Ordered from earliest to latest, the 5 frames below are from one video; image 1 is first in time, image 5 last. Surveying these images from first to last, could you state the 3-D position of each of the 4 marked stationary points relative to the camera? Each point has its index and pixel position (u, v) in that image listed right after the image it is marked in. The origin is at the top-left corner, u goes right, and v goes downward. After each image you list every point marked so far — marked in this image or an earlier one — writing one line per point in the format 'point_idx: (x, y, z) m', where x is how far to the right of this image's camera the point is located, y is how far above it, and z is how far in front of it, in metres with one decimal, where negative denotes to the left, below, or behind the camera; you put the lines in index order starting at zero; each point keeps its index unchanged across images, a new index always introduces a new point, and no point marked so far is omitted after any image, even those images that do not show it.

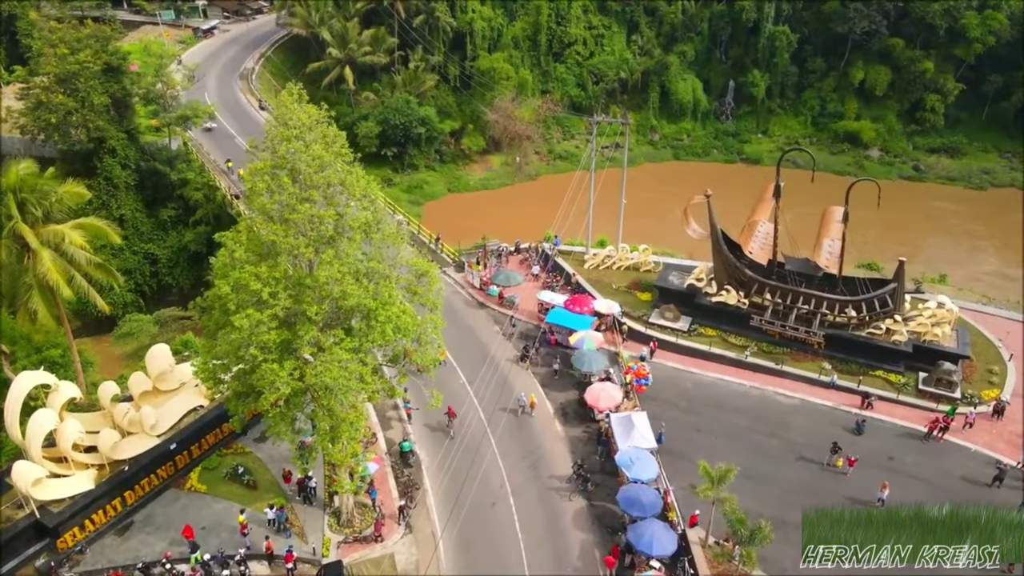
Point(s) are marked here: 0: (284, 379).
0: (-4.5, -1.8, +14.1) m
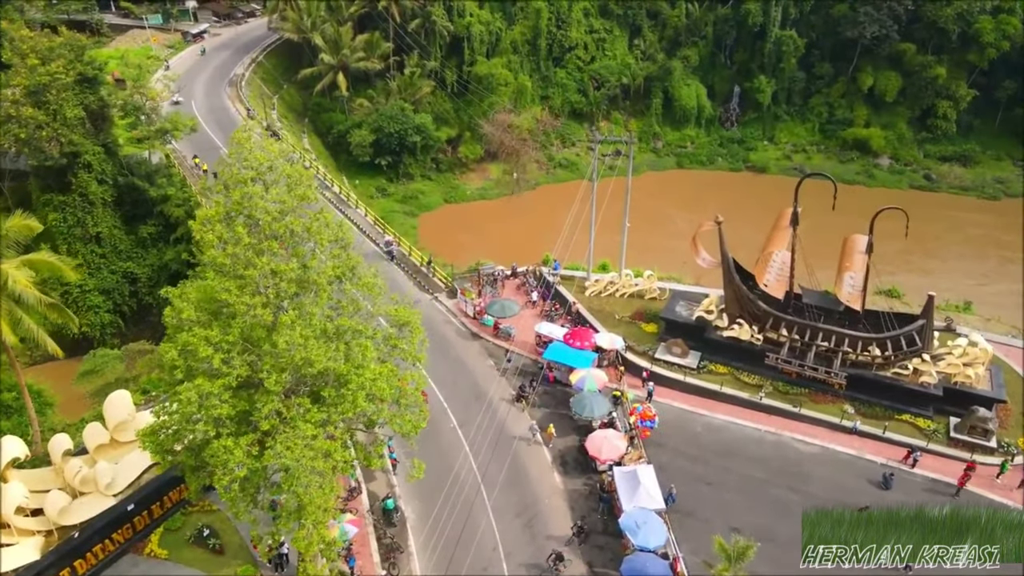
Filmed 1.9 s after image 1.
0: (-4.6, -2.9, +12.2) m
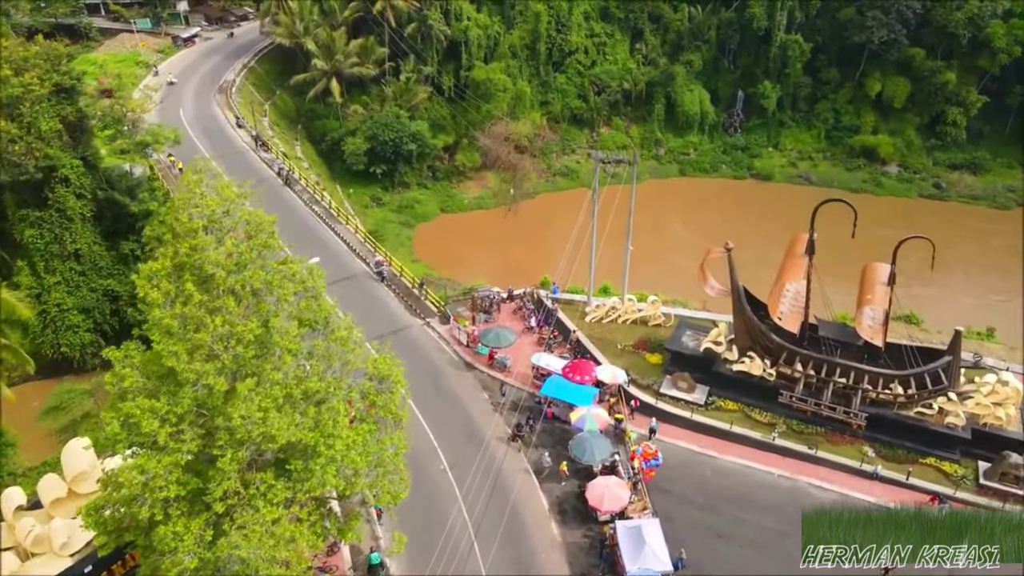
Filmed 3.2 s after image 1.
0: (-4.8, -3.9, +10.7) m
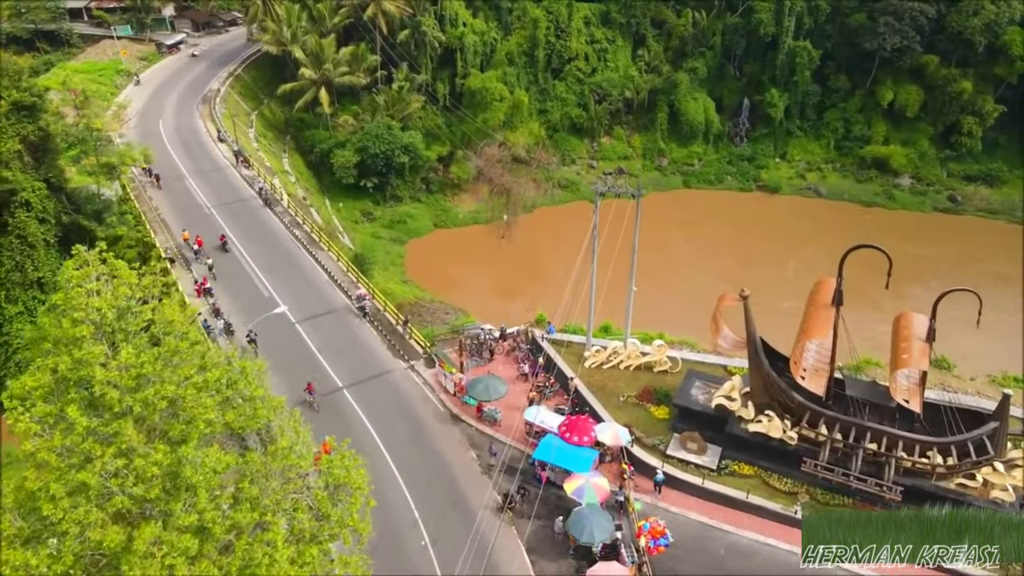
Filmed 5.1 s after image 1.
0: (-5.1, -5.3, +8.3) m
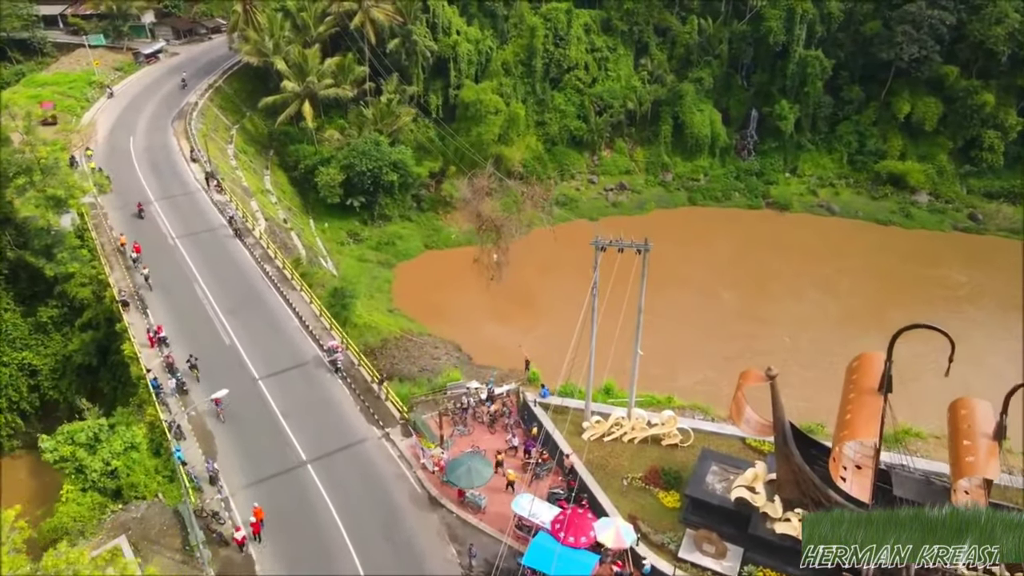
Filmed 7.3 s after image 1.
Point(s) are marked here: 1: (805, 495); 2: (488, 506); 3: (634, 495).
0: (-5.4, -7.1, +5.3) m
1: (+6.8, -4.9, +16.4) m
2: (-0.6, -5.9, +19.5) m
3: (+3.3, -5.5, +19.2) m
